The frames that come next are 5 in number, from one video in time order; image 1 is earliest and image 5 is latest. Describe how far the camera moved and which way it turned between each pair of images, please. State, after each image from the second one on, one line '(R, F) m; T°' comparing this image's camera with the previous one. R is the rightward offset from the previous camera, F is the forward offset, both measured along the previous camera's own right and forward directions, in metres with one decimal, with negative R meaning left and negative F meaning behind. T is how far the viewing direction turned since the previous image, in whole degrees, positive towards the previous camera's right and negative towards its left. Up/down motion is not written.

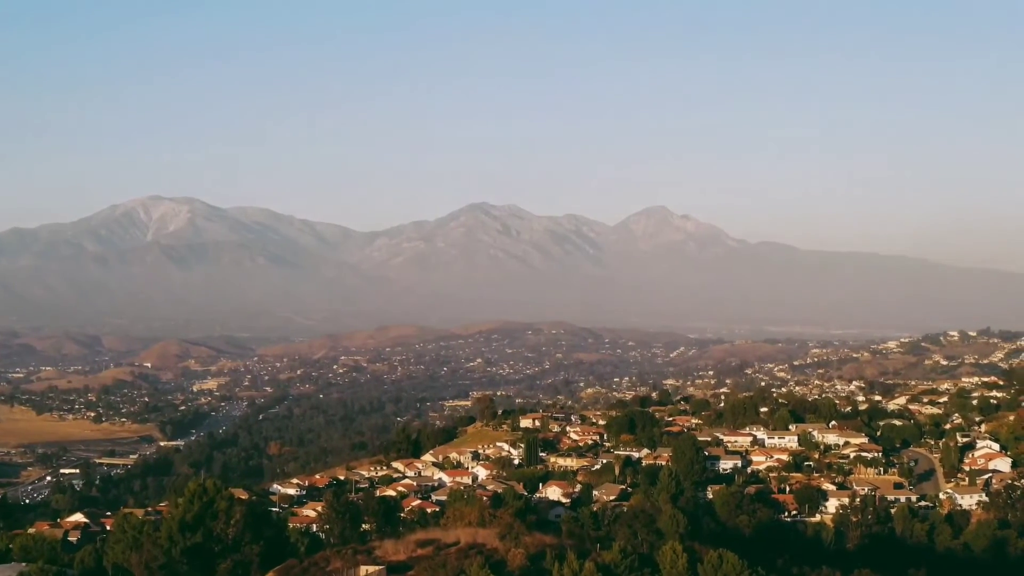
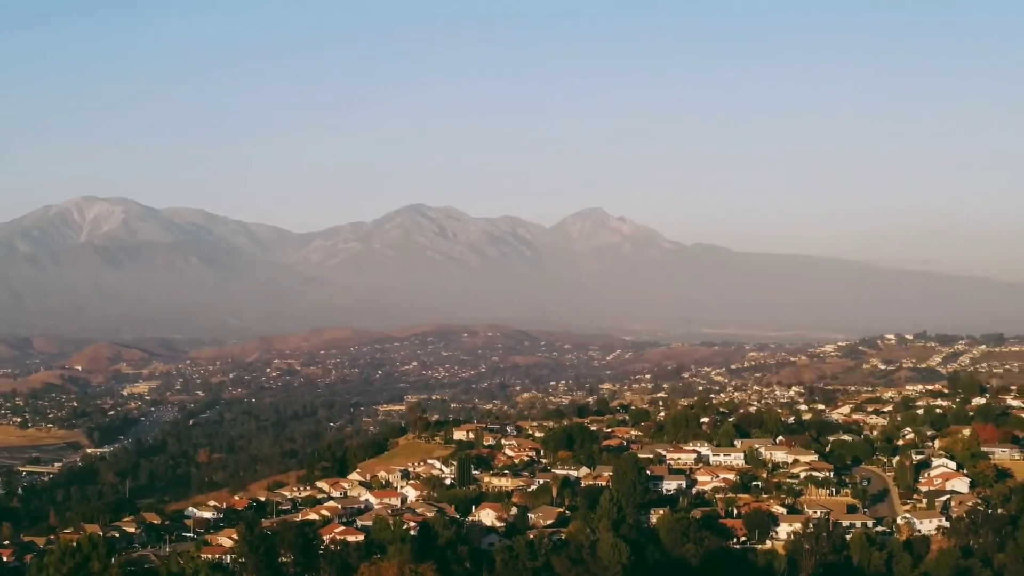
(+0.1, +1.6) m; +3°
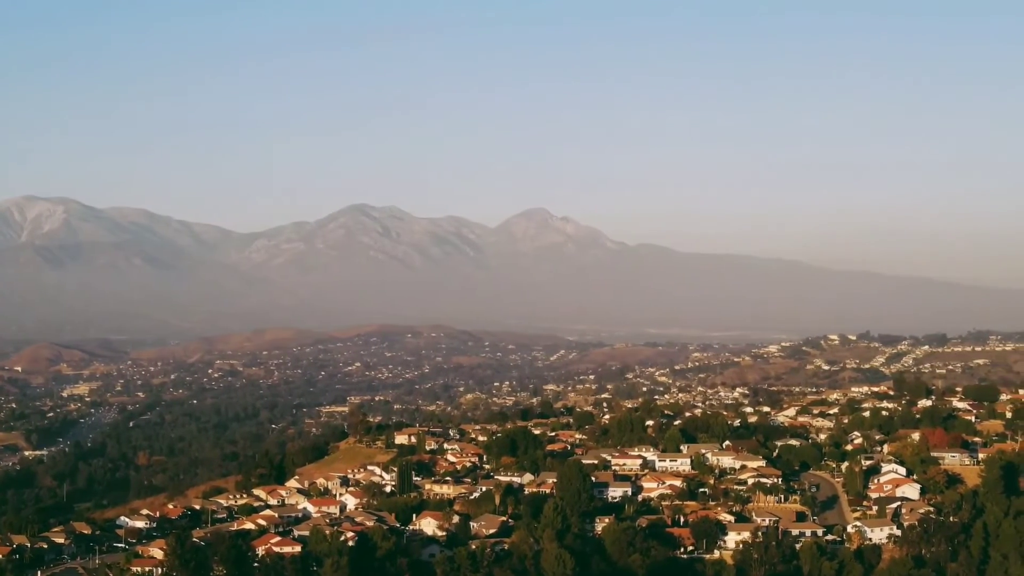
(0.0, +0.7) m; +2°
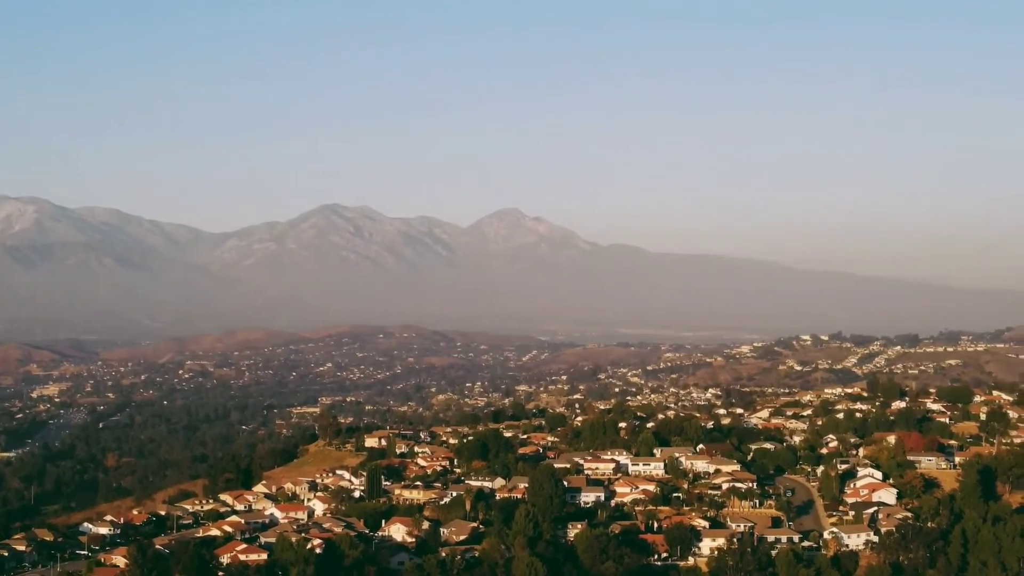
(0.0, +0.4) m; +1°
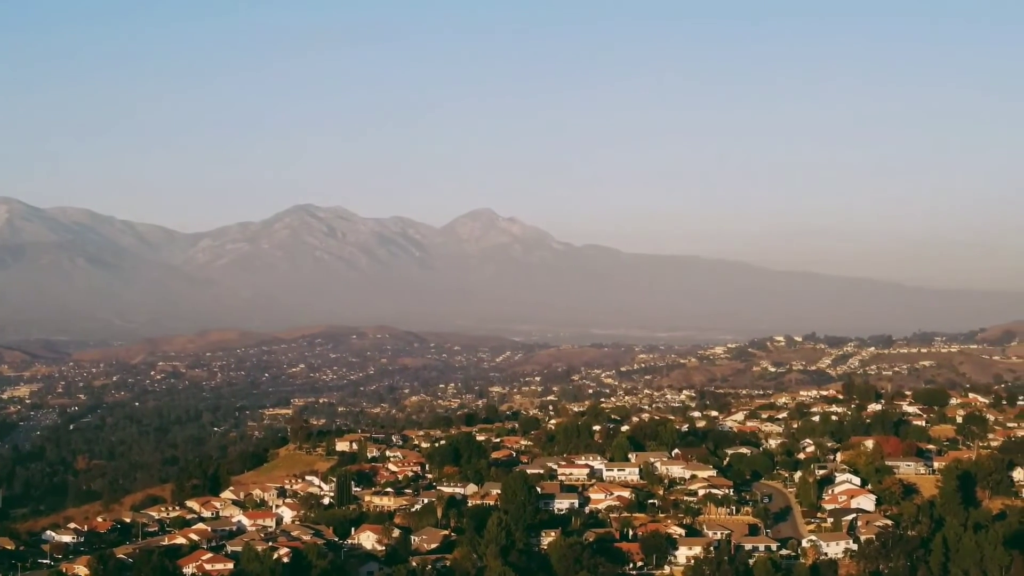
(0.0, +0.5) m; +1°
